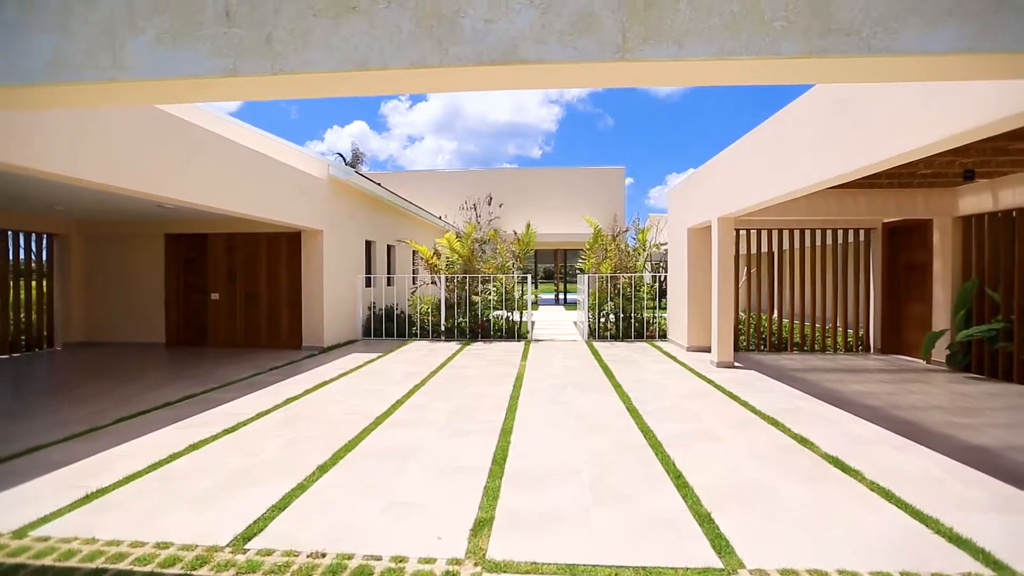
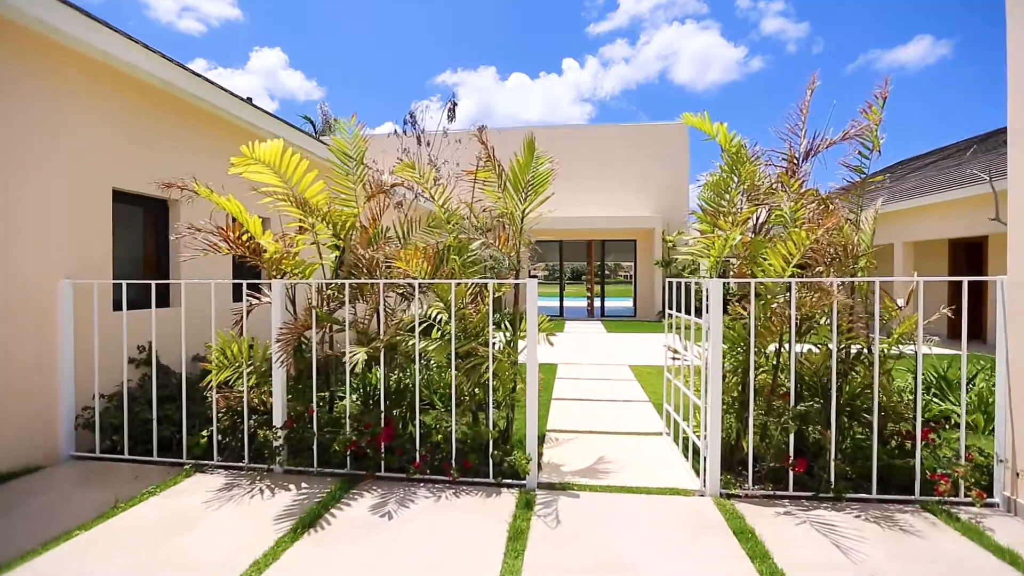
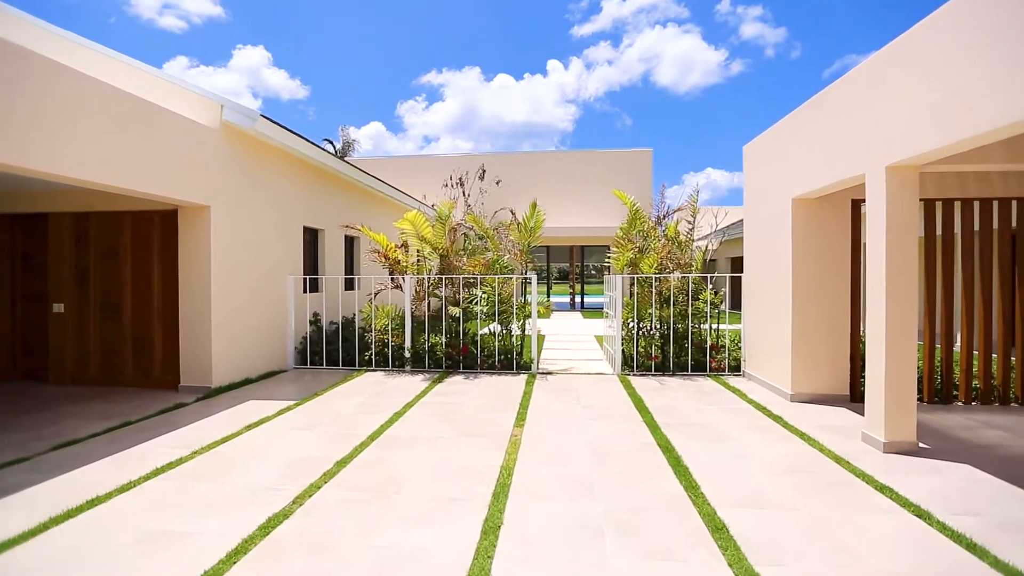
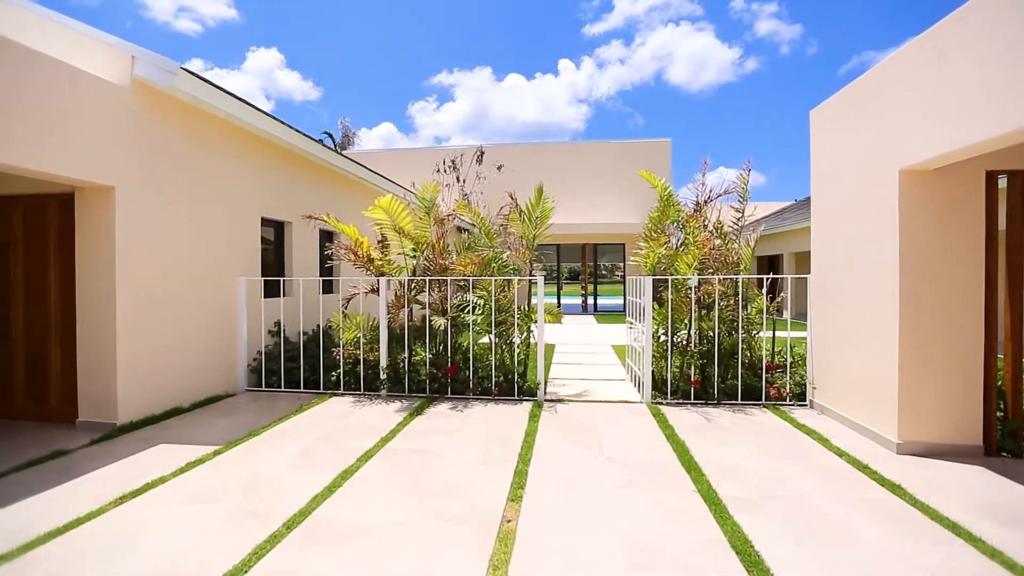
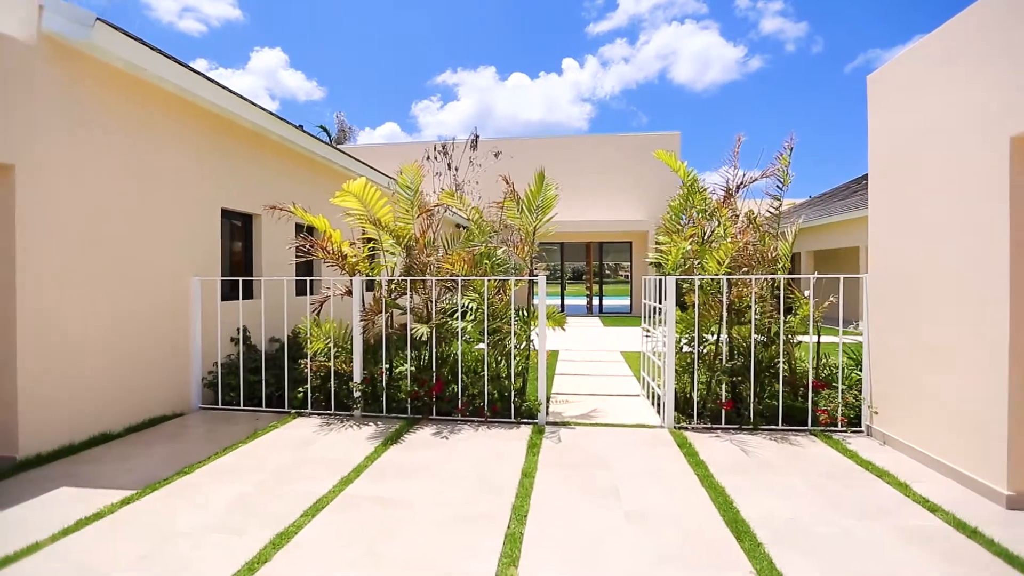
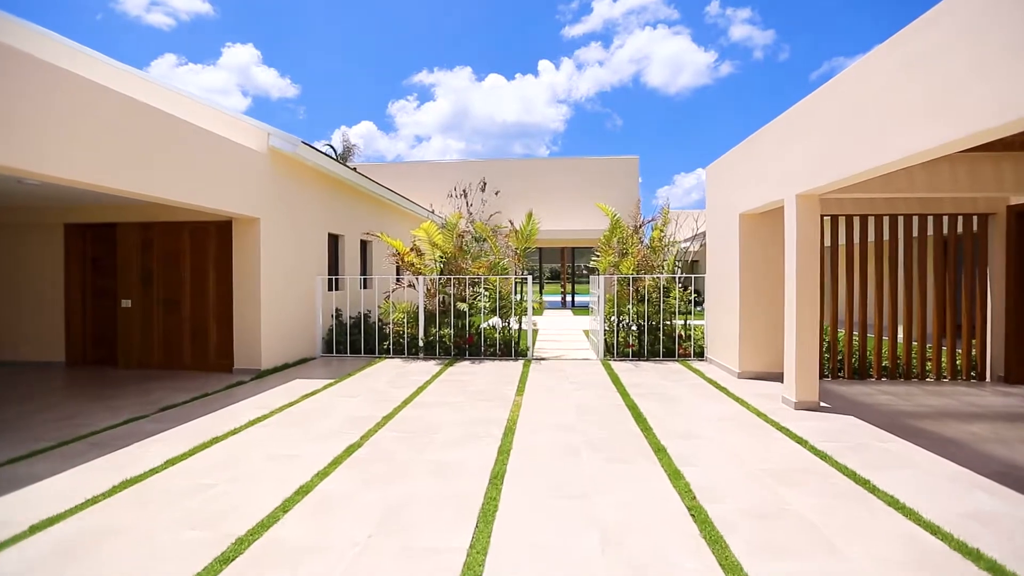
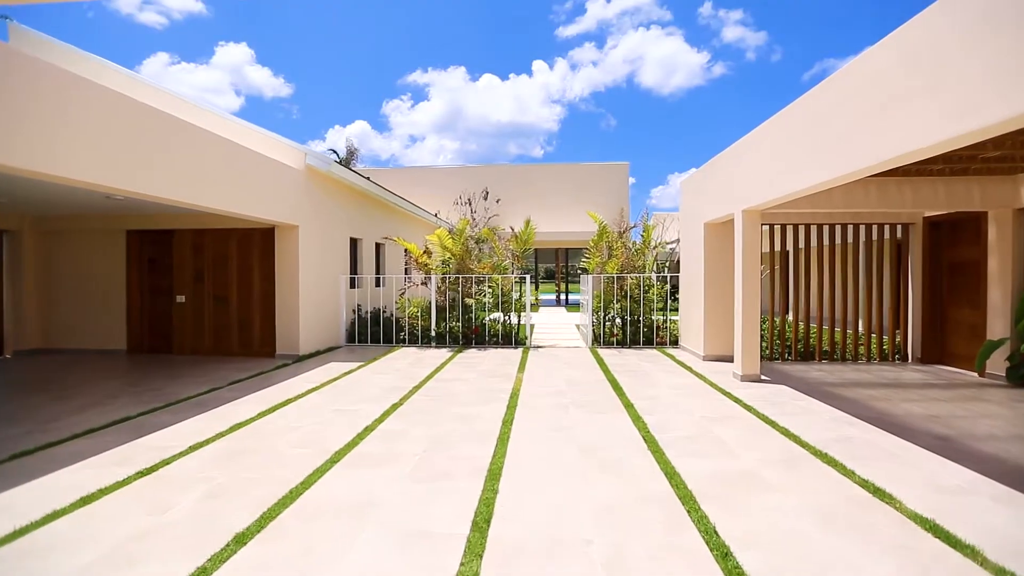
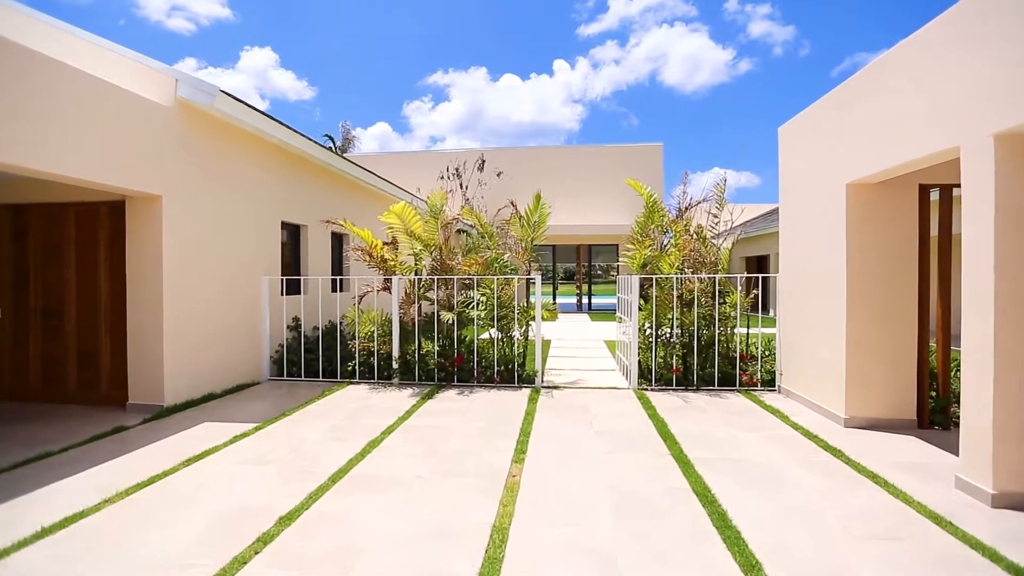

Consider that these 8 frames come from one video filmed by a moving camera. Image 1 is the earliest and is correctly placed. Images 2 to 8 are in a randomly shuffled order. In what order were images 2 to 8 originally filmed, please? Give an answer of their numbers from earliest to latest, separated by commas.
7, 6, 3, 8, 4, 5, 2
